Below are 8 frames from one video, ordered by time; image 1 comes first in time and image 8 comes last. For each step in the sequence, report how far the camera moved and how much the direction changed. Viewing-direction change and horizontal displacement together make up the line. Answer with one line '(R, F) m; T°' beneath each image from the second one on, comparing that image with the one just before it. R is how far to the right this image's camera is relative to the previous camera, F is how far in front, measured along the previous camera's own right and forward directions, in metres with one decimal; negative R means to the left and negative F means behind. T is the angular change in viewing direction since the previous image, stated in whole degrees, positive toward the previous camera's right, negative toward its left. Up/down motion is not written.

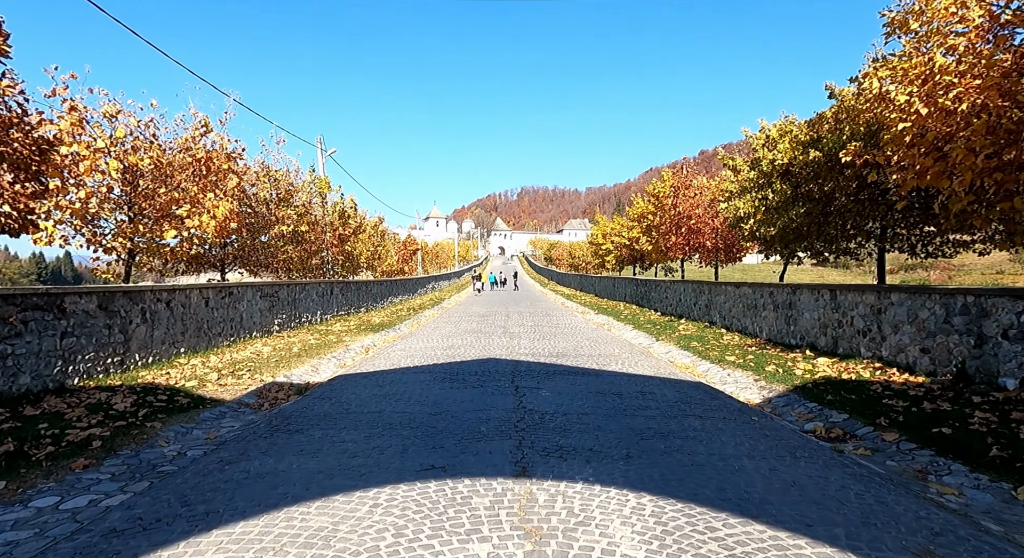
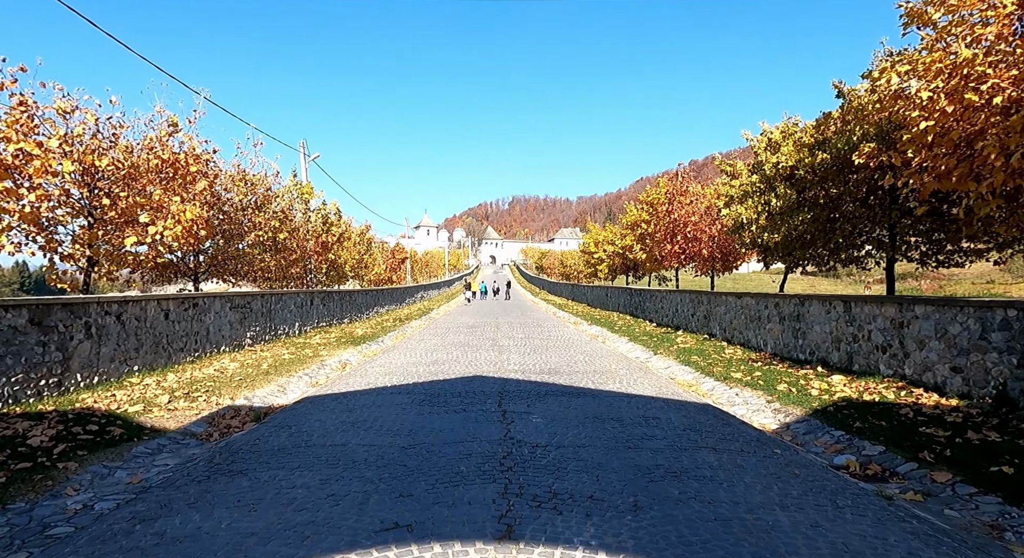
(+0.1, +1.0) m; +1°
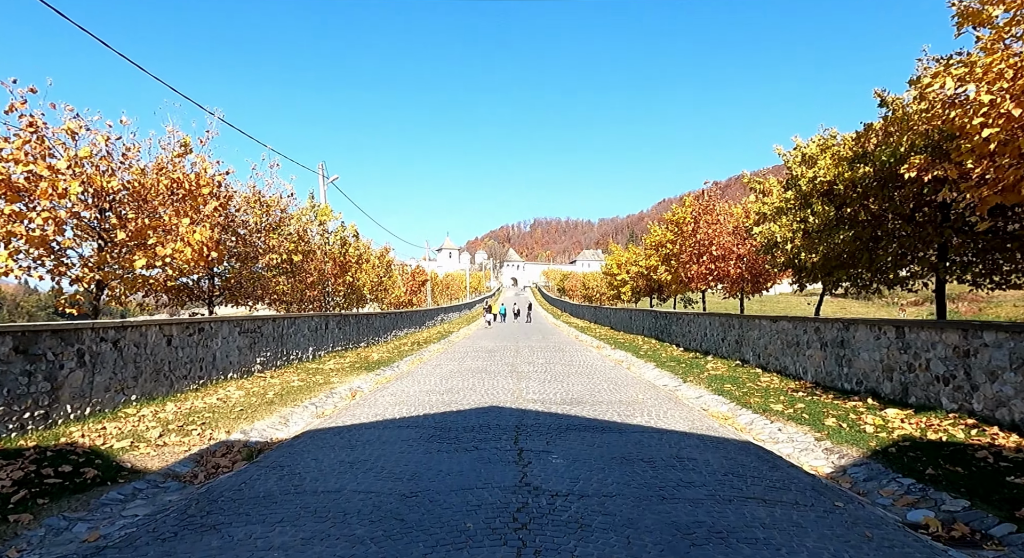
(0.0, +0.7) m; -2°
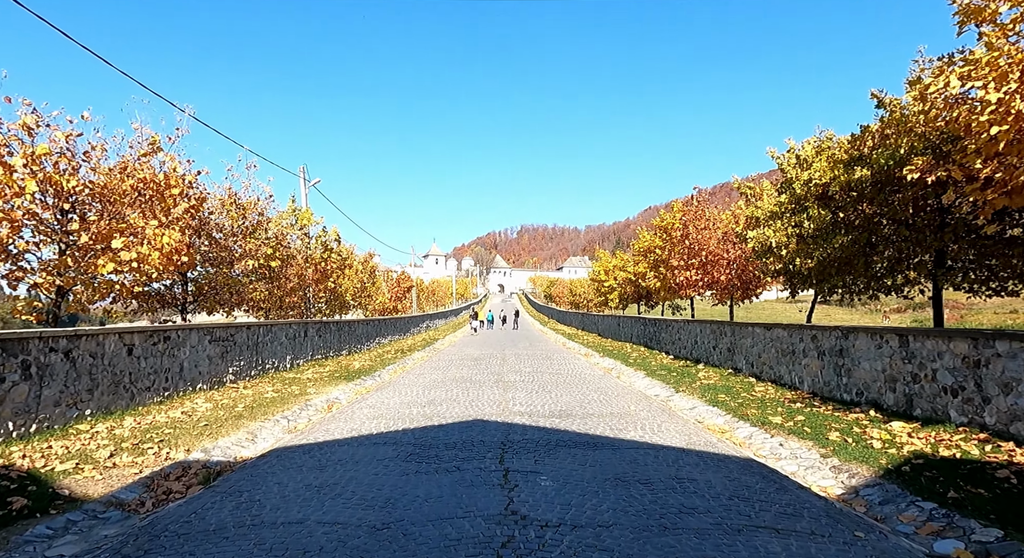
(0.0, +0.6) m; +1°
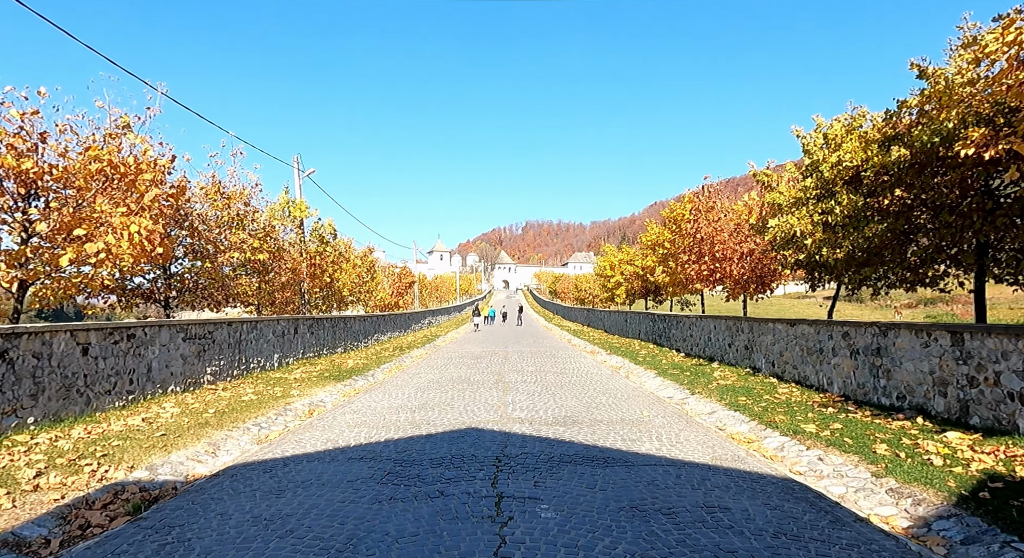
(+0.1, +1.1) m; 0°
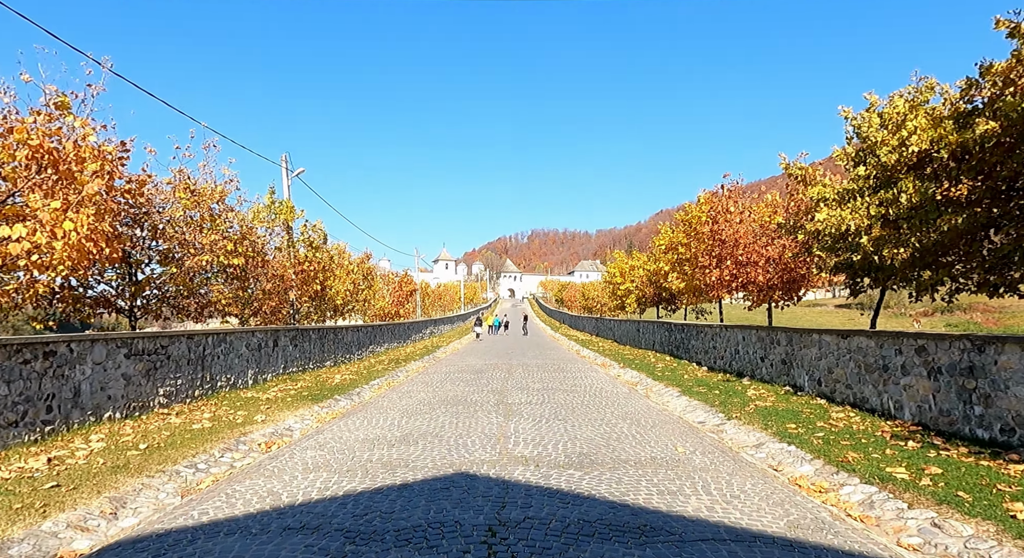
(0.0, +1.9) m; 0°
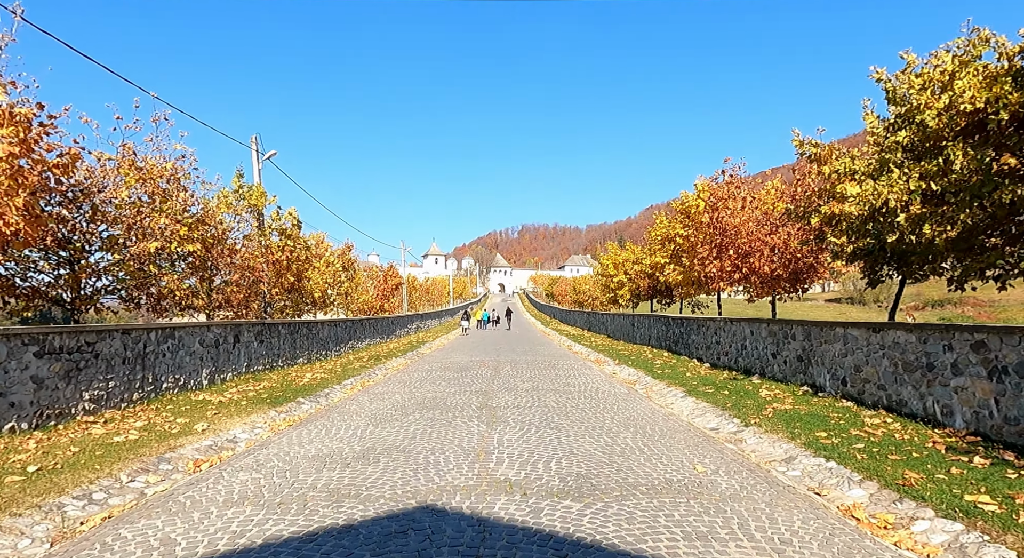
(+0.1, +1.5) m; +1°
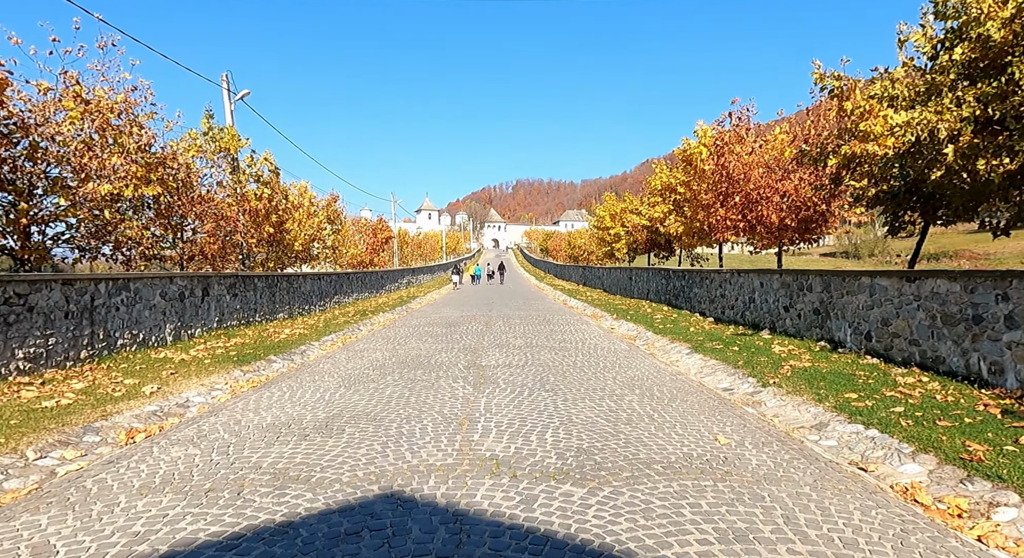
(0.0, +1.1) m; 0°
